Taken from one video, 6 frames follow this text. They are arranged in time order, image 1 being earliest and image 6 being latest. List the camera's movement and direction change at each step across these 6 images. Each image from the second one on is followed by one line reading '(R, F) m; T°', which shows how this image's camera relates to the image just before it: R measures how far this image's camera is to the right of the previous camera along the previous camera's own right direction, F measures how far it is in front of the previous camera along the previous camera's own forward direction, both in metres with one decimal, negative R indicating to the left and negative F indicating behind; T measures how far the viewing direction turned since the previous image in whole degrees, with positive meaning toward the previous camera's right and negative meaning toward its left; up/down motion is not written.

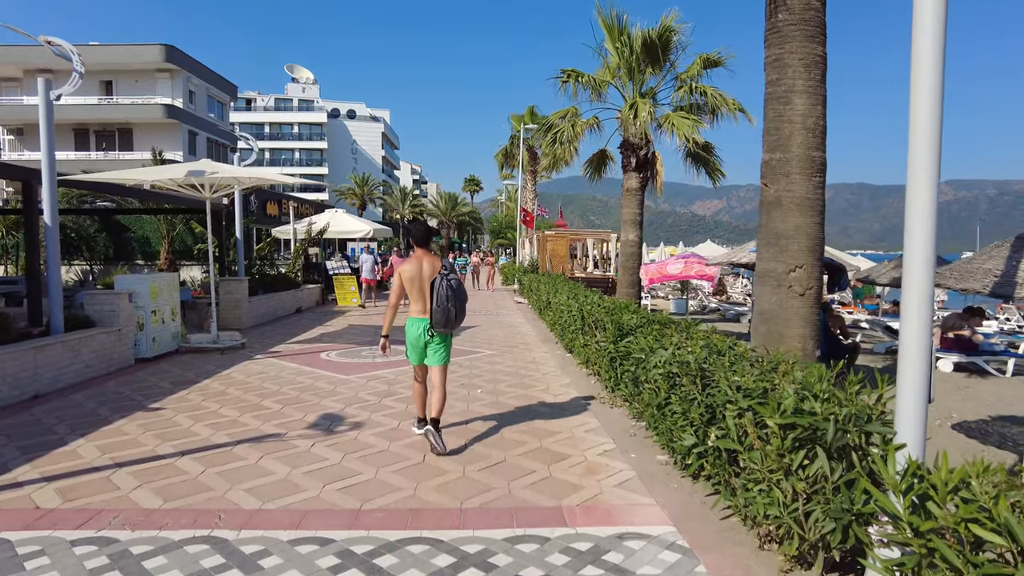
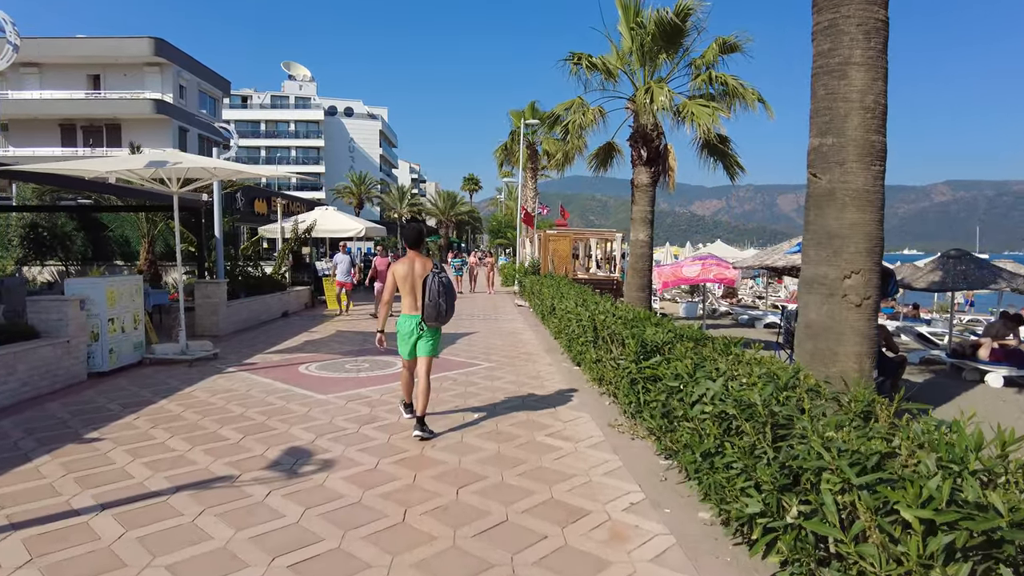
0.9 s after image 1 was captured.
(0.0, +0.9) m; 0°
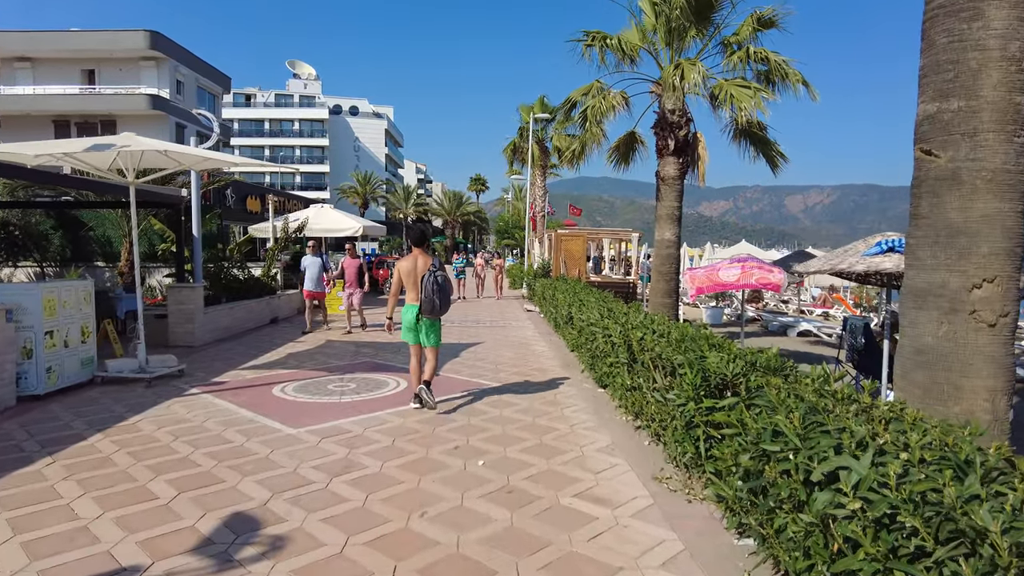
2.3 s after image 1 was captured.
(-0.1, +1.2) m; -1°
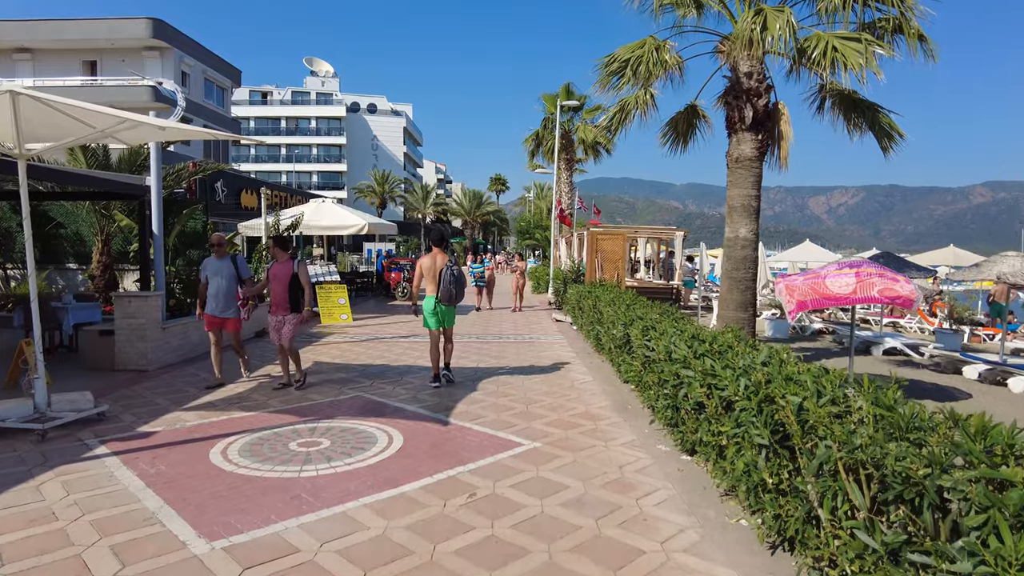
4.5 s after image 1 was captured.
(-0.2, +2.0) m; -2°
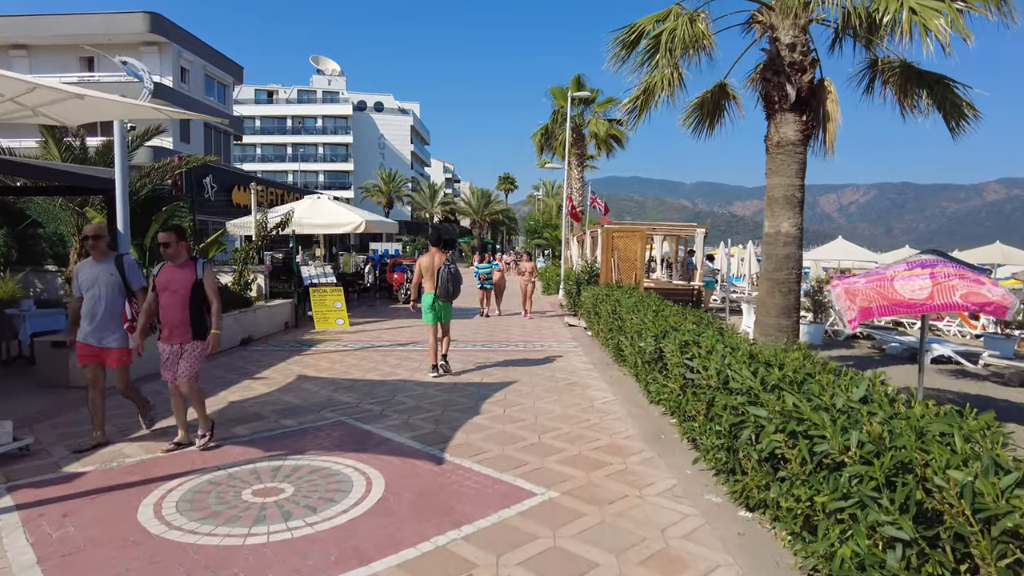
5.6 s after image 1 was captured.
(0.0, +1.0) m; -1°
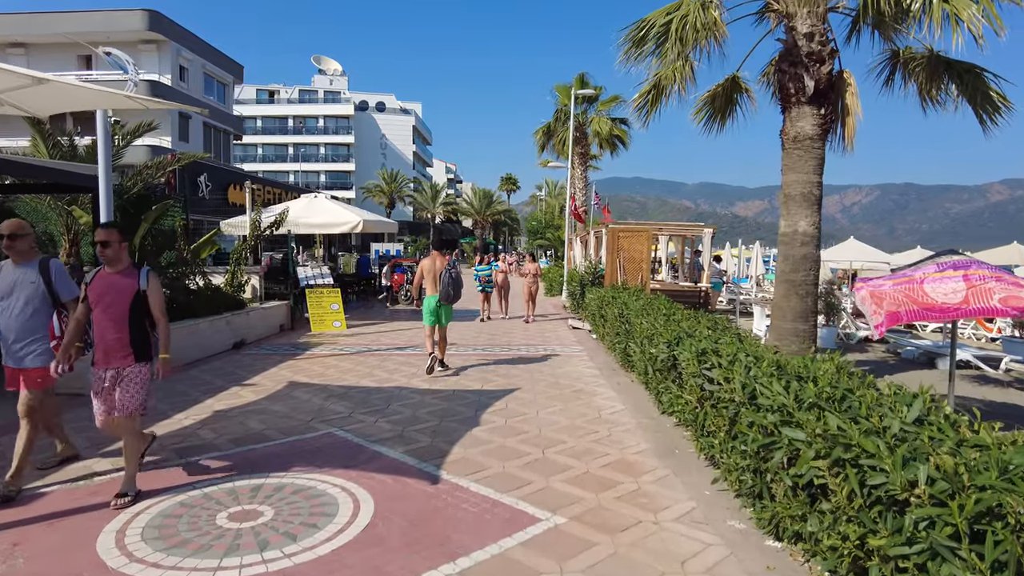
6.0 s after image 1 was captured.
(0.0, +0.4) m; 0°
